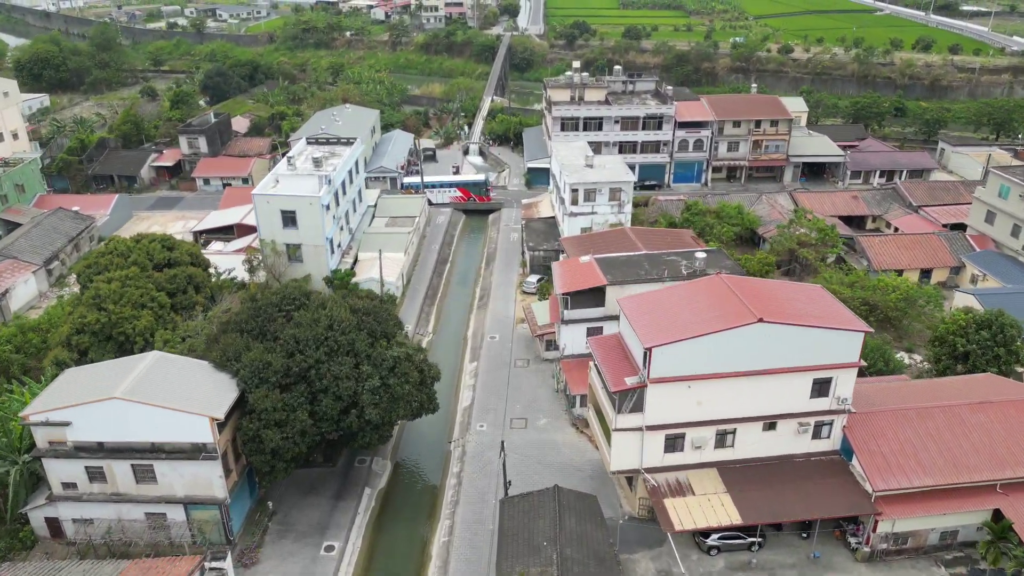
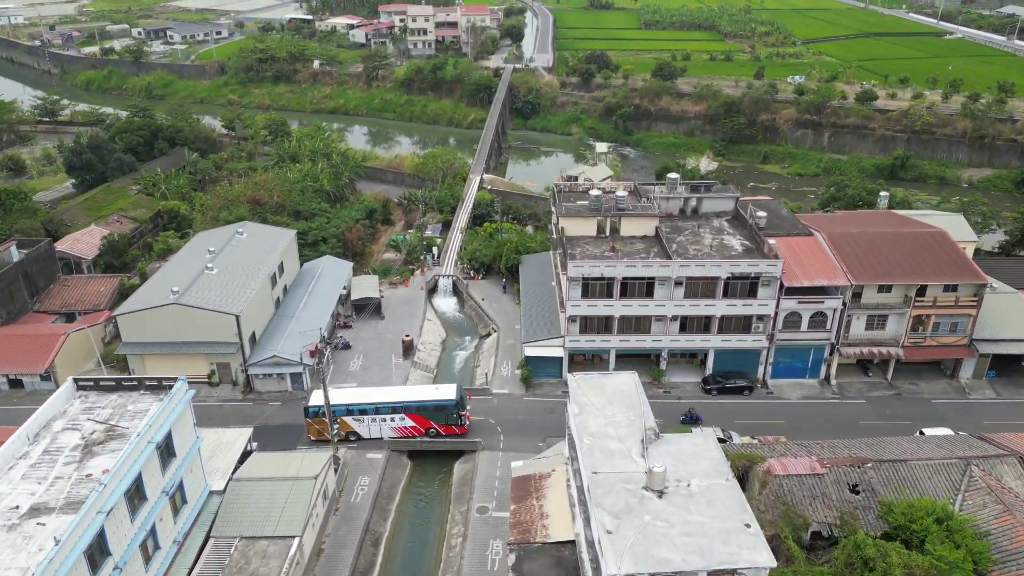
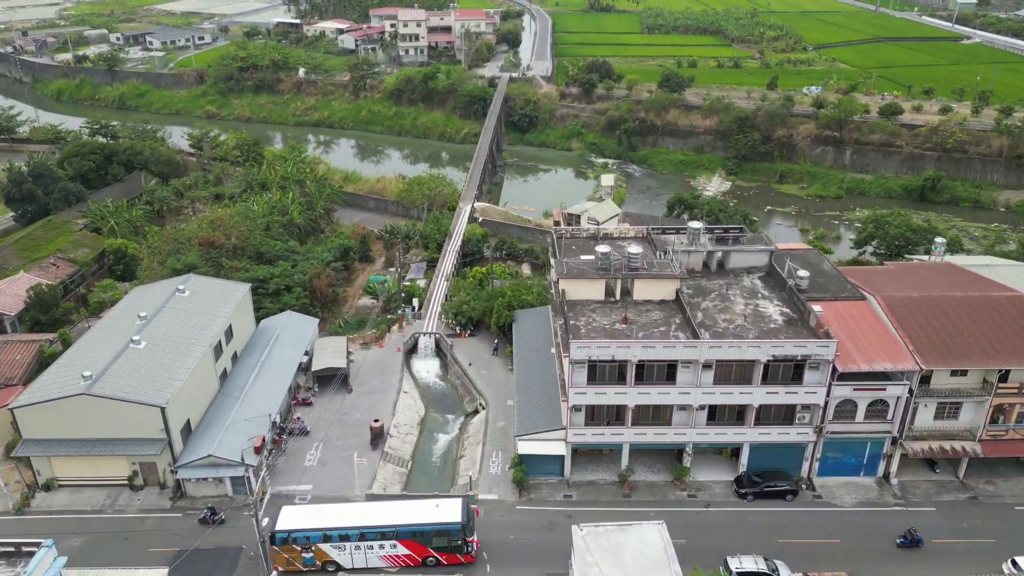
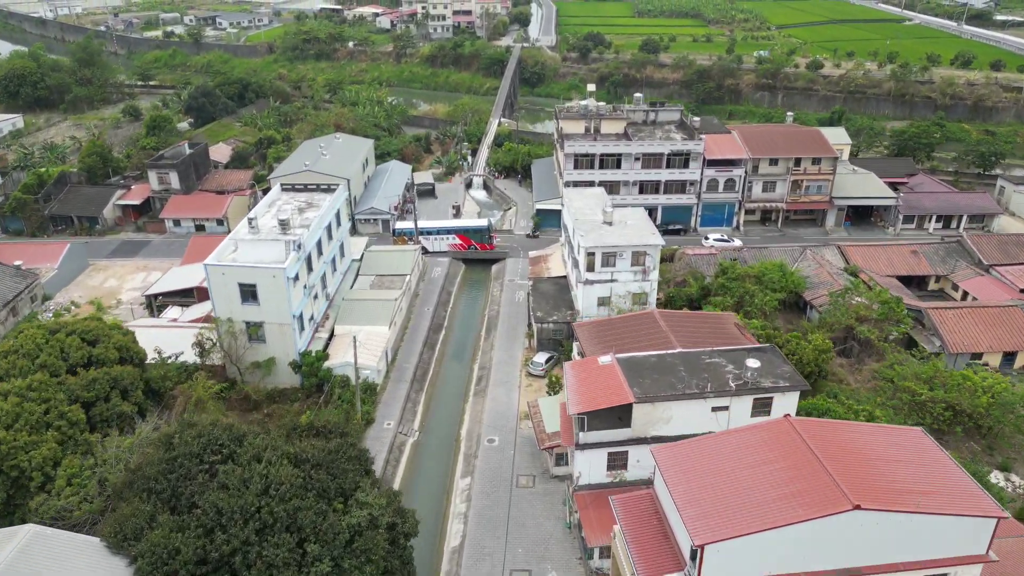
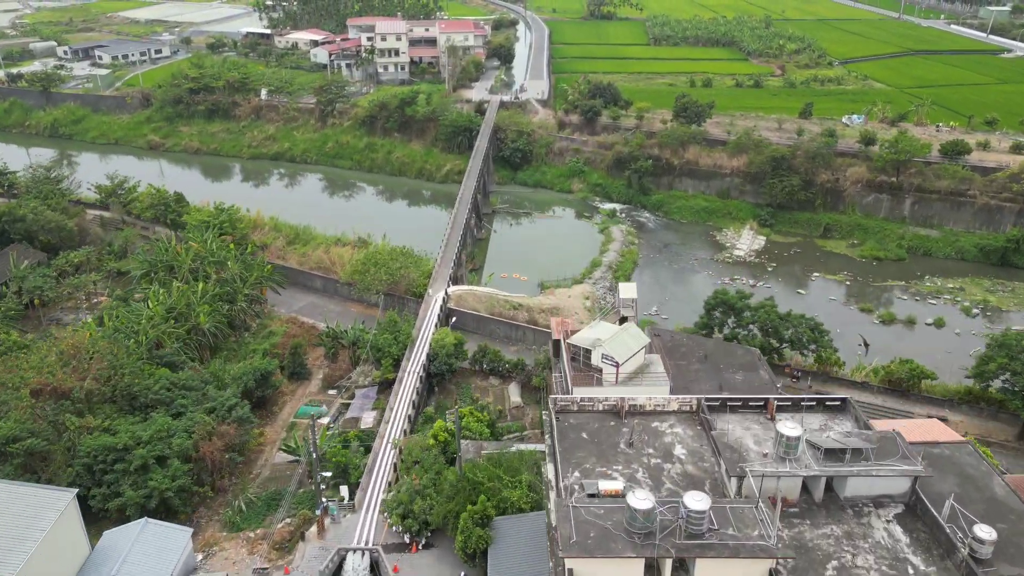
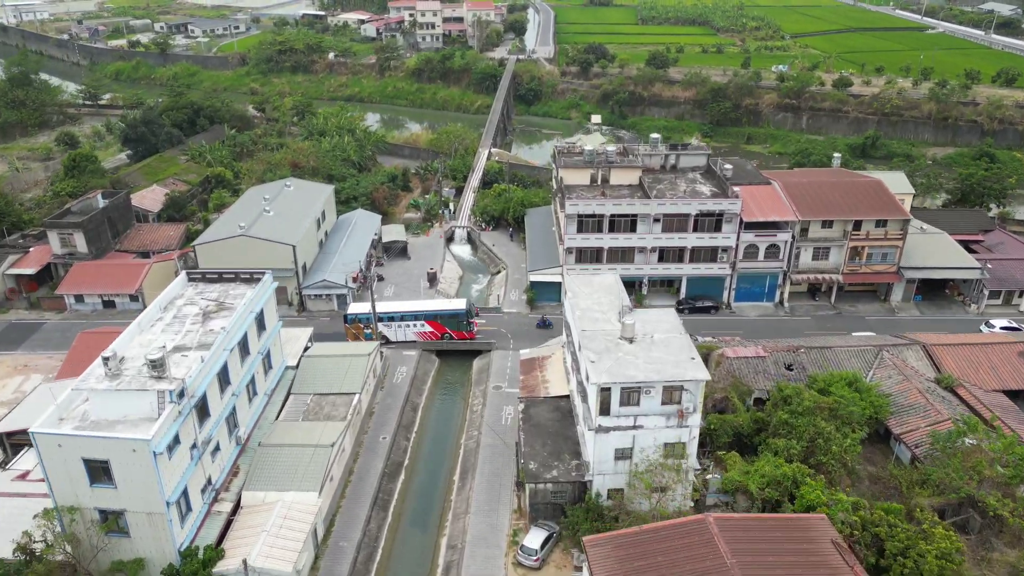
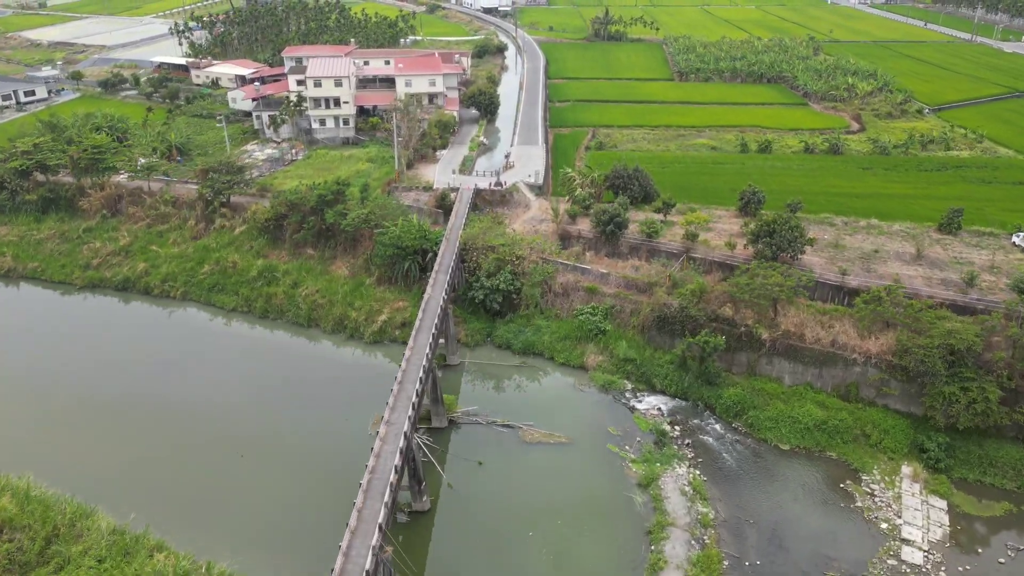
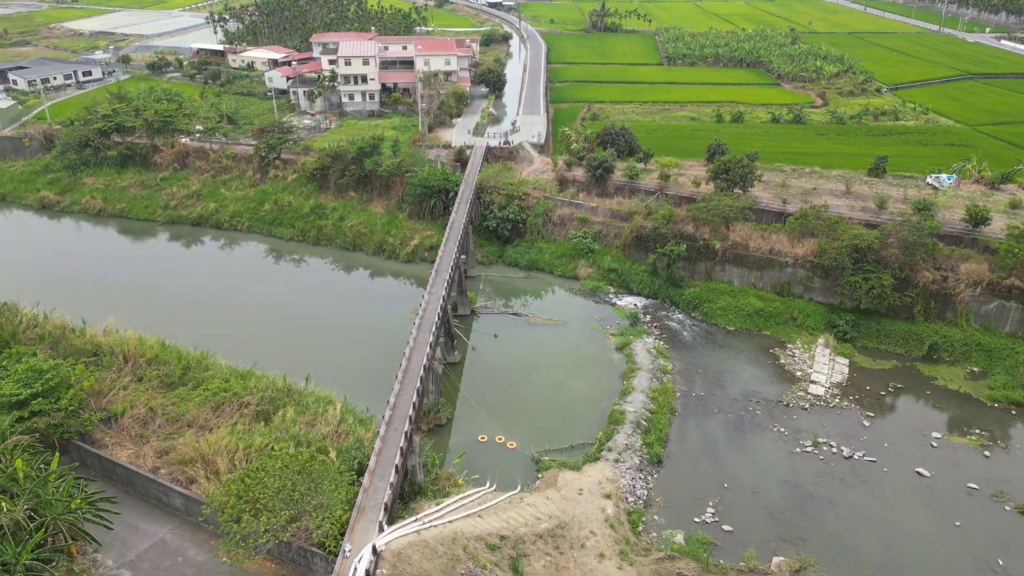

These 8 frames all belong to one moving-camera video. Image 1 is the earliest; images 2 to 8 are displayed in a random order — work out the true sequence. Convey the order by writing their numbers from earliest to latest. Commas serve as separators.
4, 6, 2, 3, 5, 8, 7
